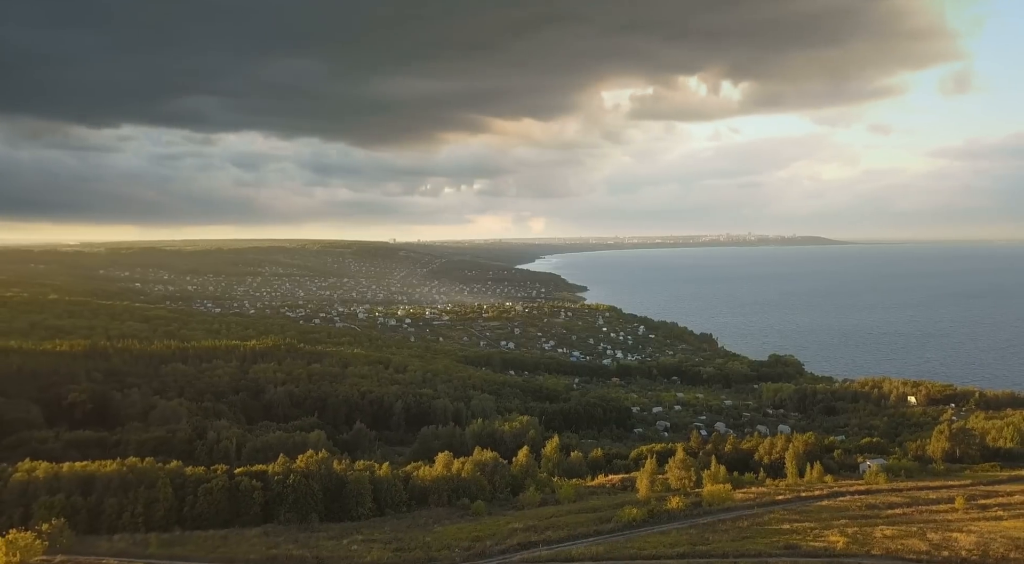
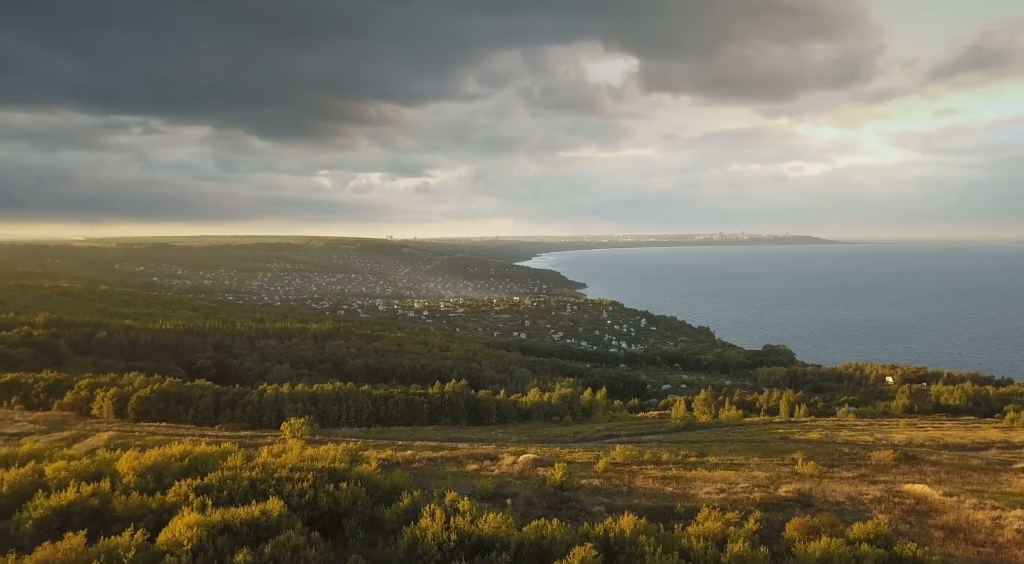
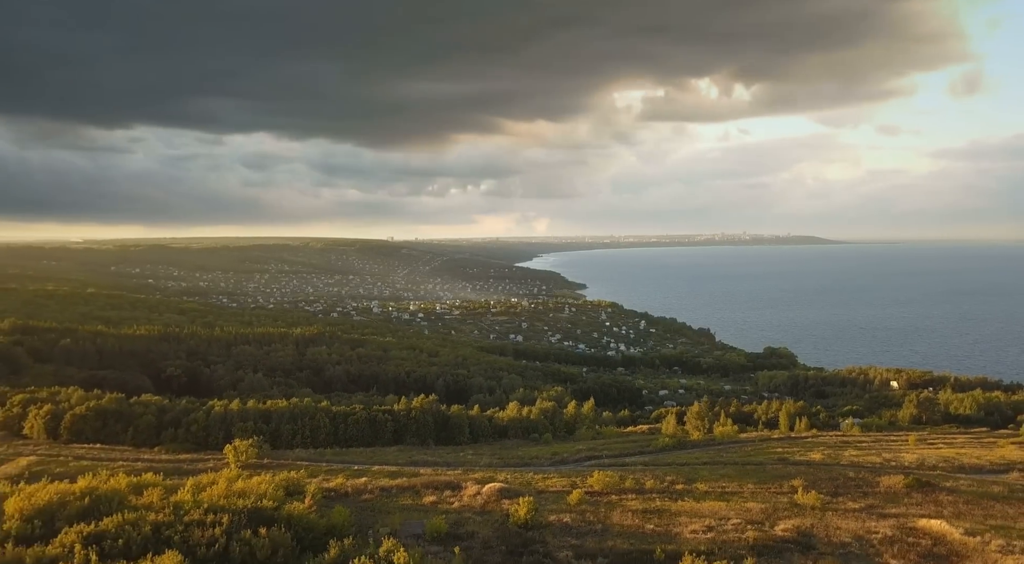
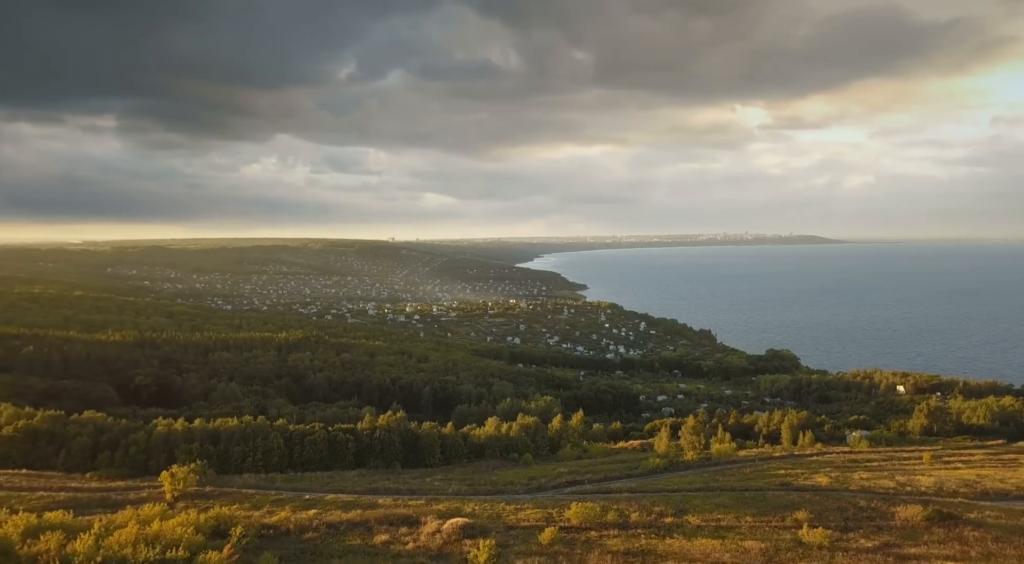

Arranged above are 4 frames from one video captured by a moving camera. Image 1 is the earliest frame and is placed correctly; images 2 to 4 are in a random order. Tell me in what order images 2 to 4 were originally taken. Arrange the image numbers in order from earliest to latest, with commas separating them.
4, 3, 2
